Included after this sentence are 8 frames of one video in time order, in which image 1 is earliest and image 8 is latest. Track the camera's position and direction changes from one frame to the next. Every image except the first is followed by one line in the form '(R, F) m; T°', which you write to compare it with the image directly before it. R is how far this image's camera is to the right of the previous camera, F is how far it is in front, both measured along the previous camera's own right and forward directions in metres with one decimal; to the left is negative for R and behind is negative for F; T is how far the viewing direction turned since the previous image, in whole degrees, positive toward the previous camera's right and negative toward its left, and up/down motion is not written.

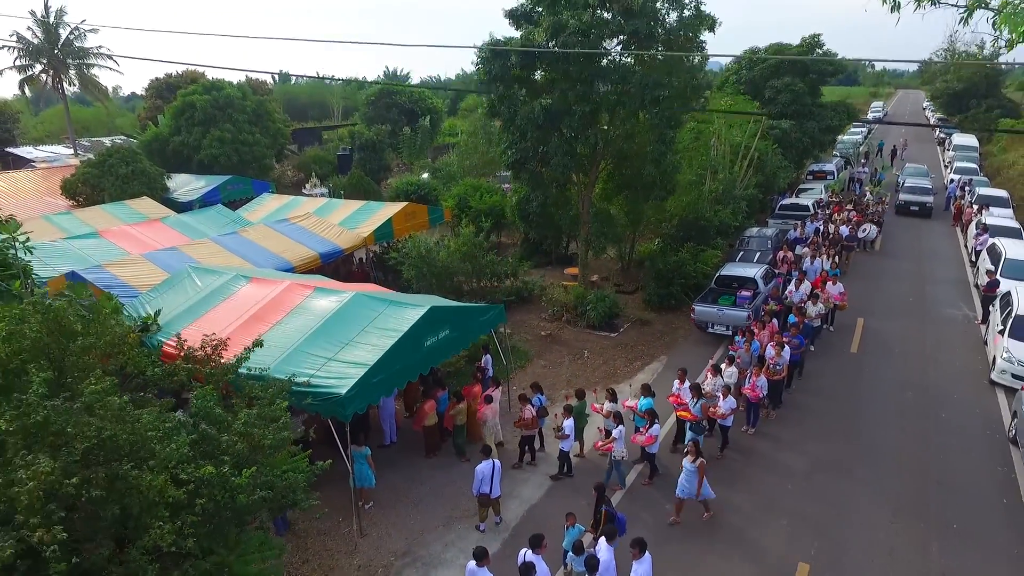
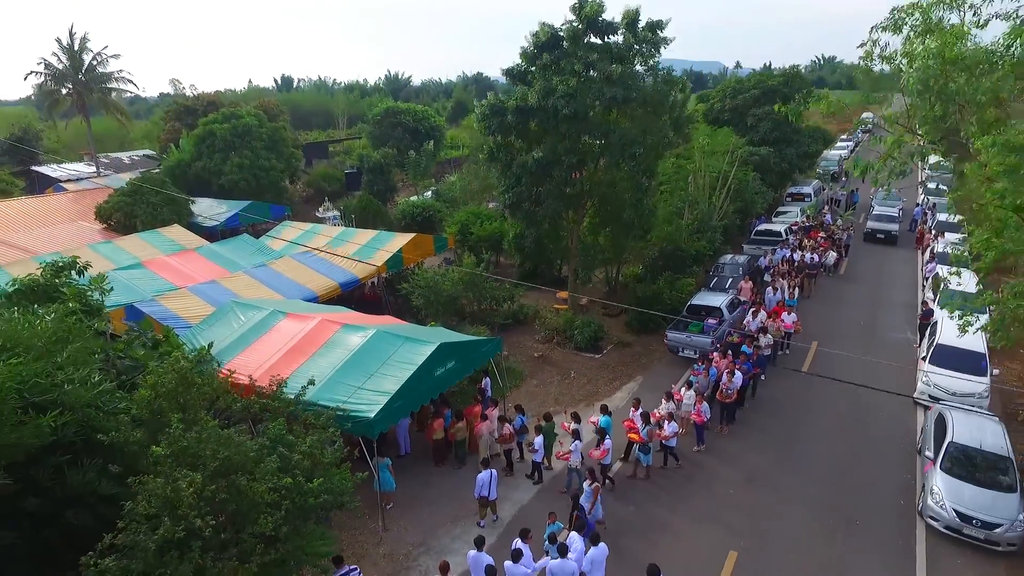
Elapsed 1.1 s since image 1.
(+0.1, -1.6) m; 0°
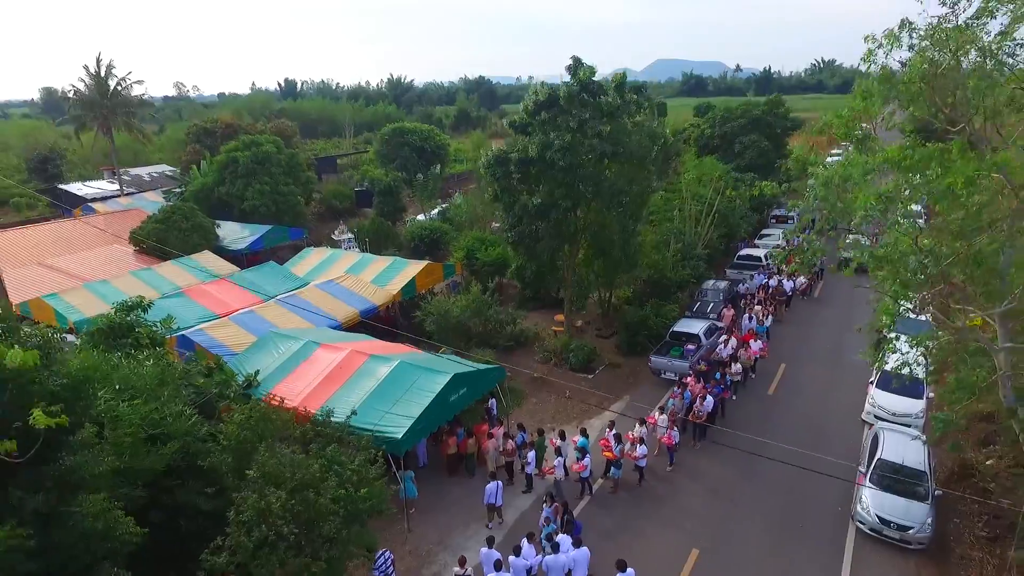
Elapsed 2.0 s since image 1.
(0.0, -1.6) m; 0°
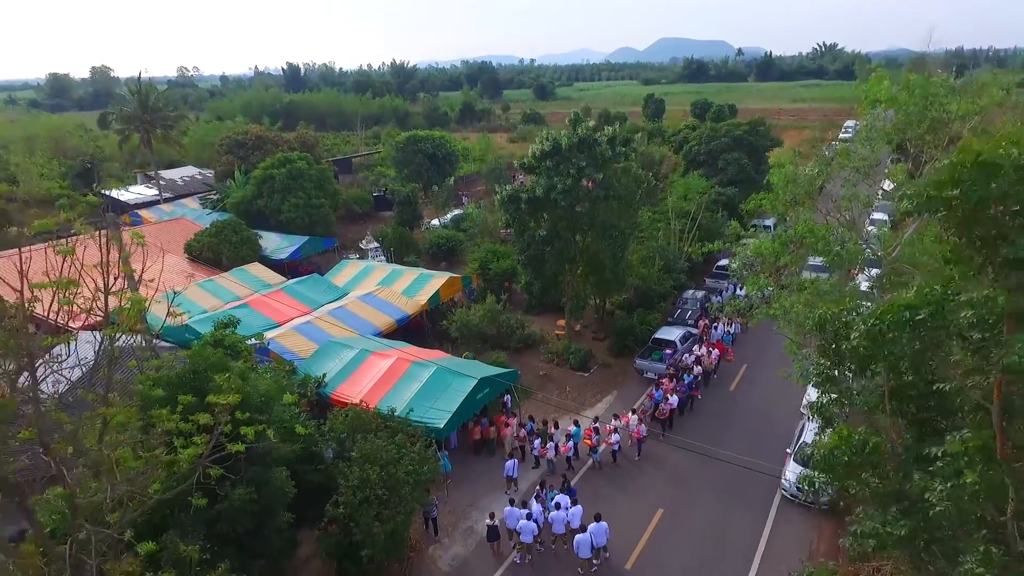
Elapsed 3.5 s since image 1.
(-0.2, -3.1) m; 0°
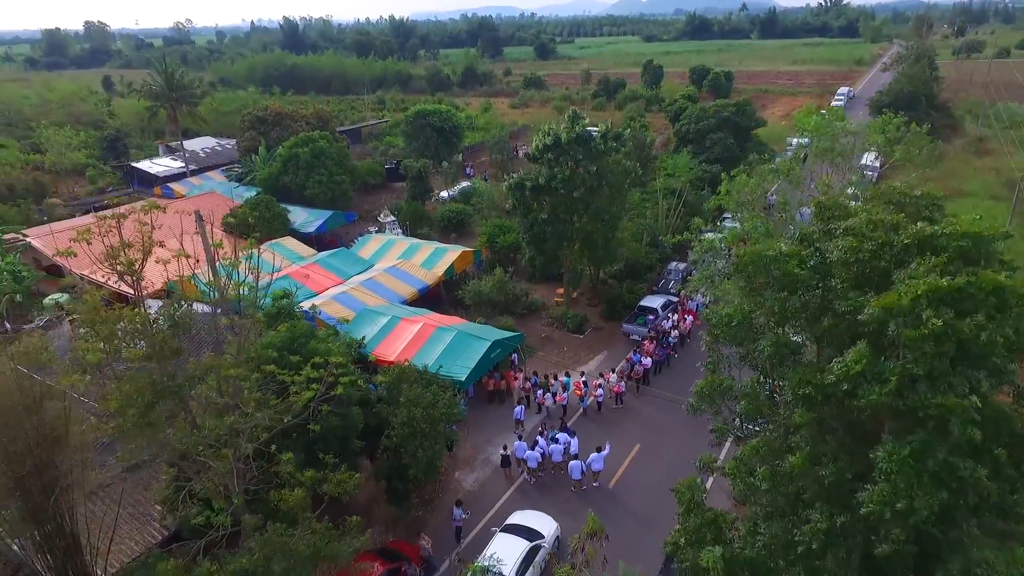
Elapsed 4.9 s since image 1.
(-0.2, -2.9) m; 0°
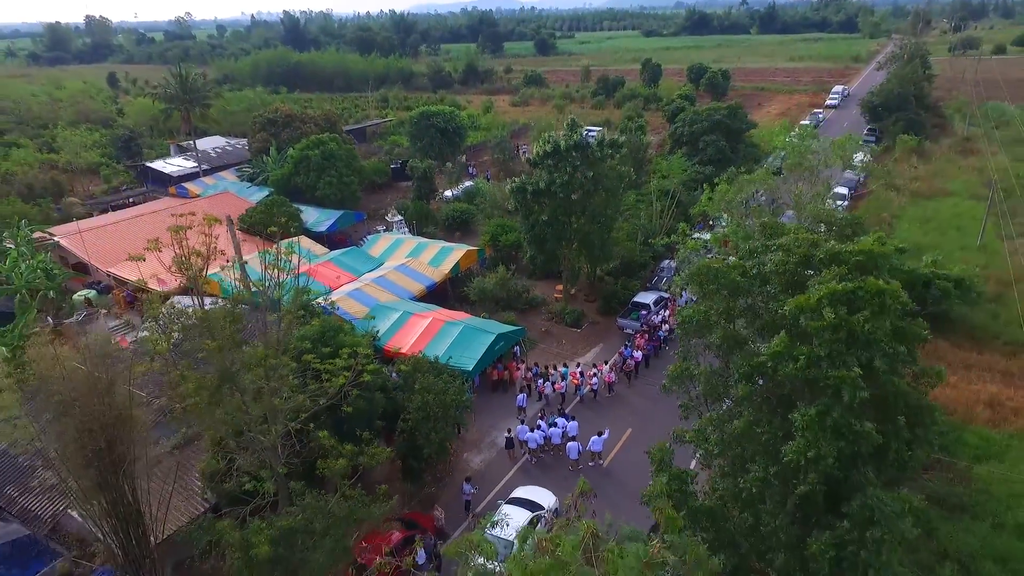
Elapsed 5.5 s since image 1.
(-0.1, -1.5) m; 0°
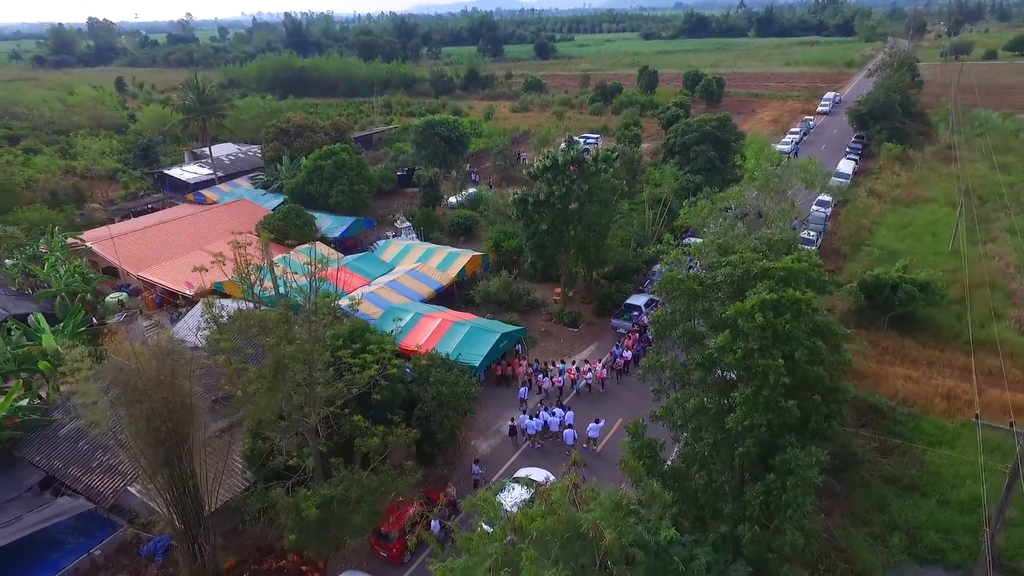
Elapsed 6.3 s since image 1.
(-0.1, -1.9) m; 0°
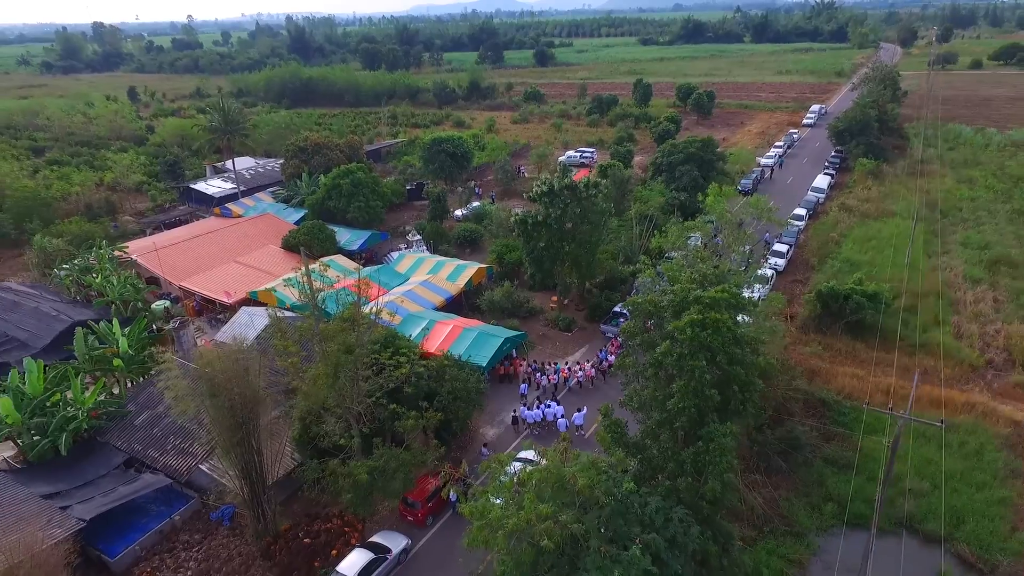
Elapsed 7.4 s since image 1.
(-0.1, -3.3) m; 0°
